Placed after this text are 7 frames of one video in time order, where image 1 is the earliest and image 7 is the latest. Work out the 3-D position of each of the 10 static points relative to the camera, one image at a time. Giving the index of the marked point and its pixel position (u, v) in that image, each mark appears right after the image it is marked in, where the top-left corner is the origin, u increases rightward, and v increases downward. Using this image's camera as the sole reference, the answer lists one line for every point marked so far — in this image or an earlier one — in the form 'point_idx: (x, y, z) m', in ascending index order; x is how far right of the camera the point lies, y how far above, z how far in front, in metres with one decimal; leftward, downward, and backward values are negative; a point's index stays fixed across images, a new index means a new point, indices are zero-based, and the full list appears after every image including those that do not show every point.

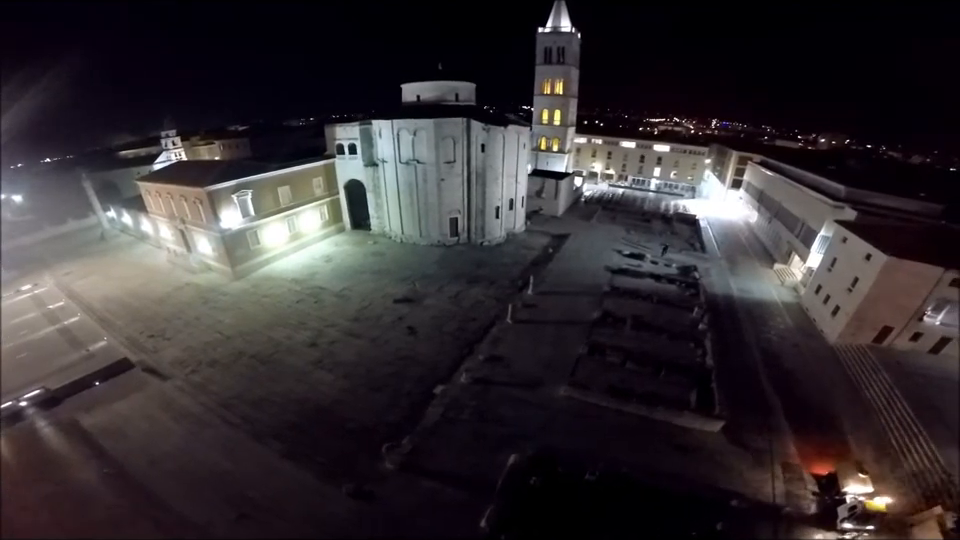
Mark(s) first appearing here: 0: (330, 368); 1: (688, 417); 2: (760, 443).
0: (-7.3, -4.8, +19.5) m
1: (+7.9, -5.7, +15.1) m
2: (+10.4, -6.5, +14.5) m
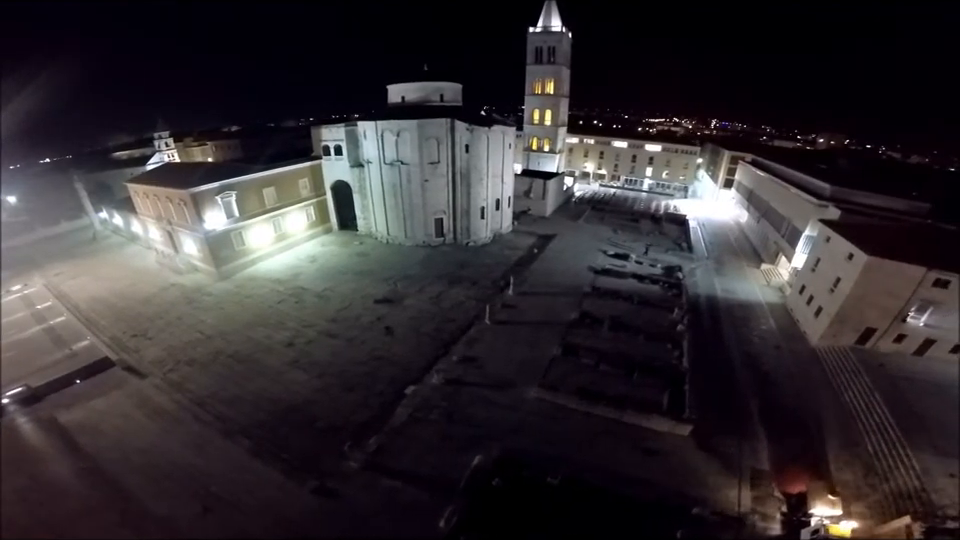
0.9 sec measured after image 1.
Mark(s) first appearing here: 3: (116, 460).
0: (-8.6, -4.8, +19.5) m
1: (+6.6, -5.7, +14.9) m
2: (+9.1, -6.5, +14.2) m
3: (-14.4, -7.4, +15.7) m
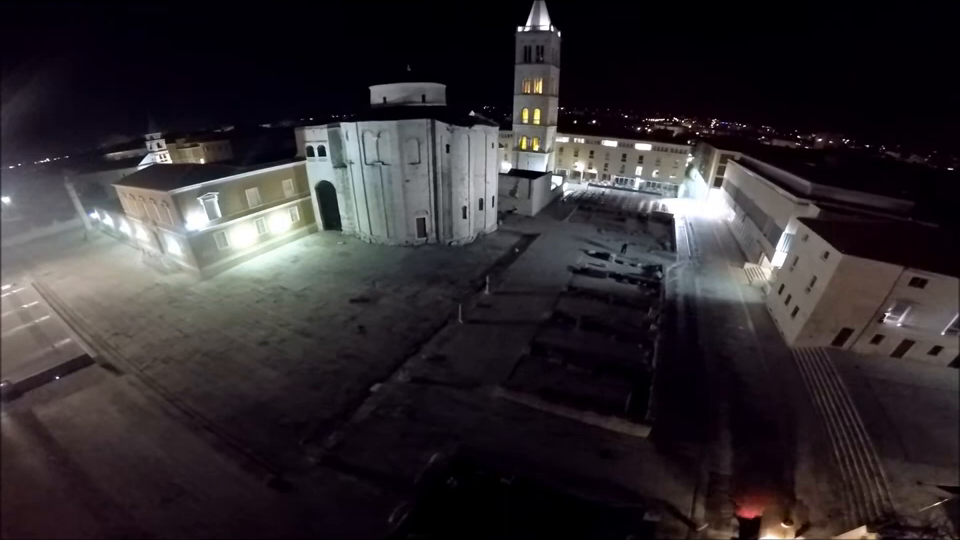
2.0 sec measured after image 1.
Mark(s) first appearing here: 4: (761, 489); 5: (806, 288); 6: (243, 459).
0: (-10.1, -4.7, +19.5) m
1: (+5.1, -5.7, +14.7) m
2: (+7.5, -6.5, +14.0) m
3: (-15.9, -7.3, +15.8) m
4: (+9.1, -7.2, +12.5) m
5: (+15.6, -0.9, +18.7) m
6: (-8.8, -7.0, +14.8) m
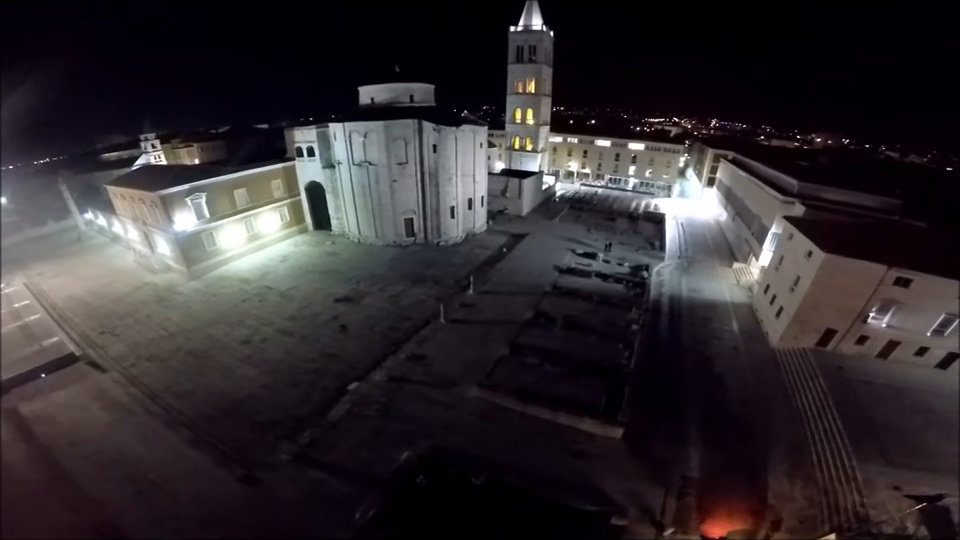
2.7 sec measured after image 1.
0: (-11.1, -4.7, +19.5) m
1: (+4.0, -5.6, +14.6) m
2: (+6.5, -6.4, +13.9) m
3: (-17.0, -7.3, +15.8) m
4: (+8.0, -7.2, +12.4) m
5: (+14.6, -0.8, +18.5) m
6: (-9.8, -6.9, +14.8) m
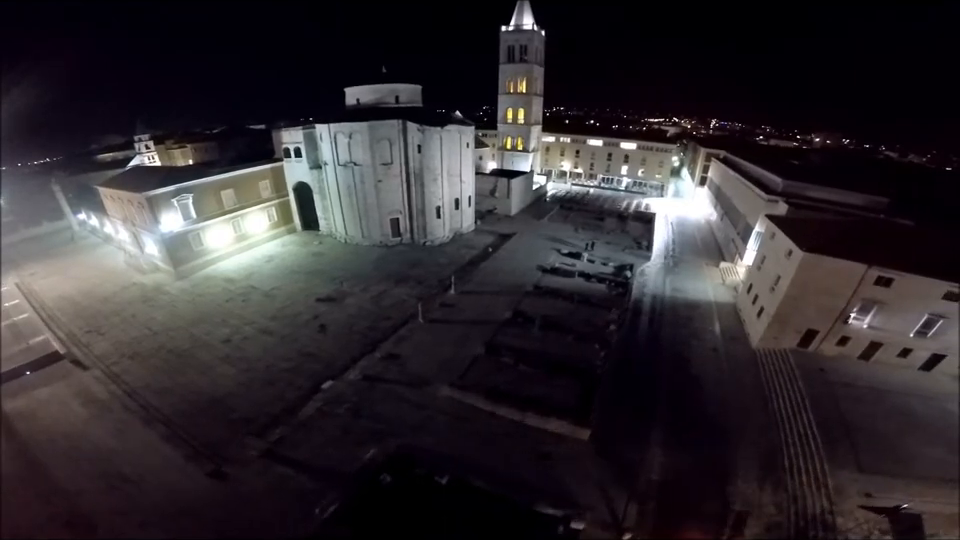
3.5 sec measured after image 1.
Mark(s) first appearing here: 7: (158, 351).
0: (-12.3, -4.7, +19.5) m
1: (+2.8, -5.6, +14.5) m
2: (+5.3, -6.4, +13.7) m
3: (-18.2, -7.3, +15.9) m
4: (+6.8, -7.1, +12.2) m
5: (+13.4, -0.8, +18.3) m
6: (-11.0, -6.9, +14.8) m
7: (-17.0, -4.4, +20.7) m
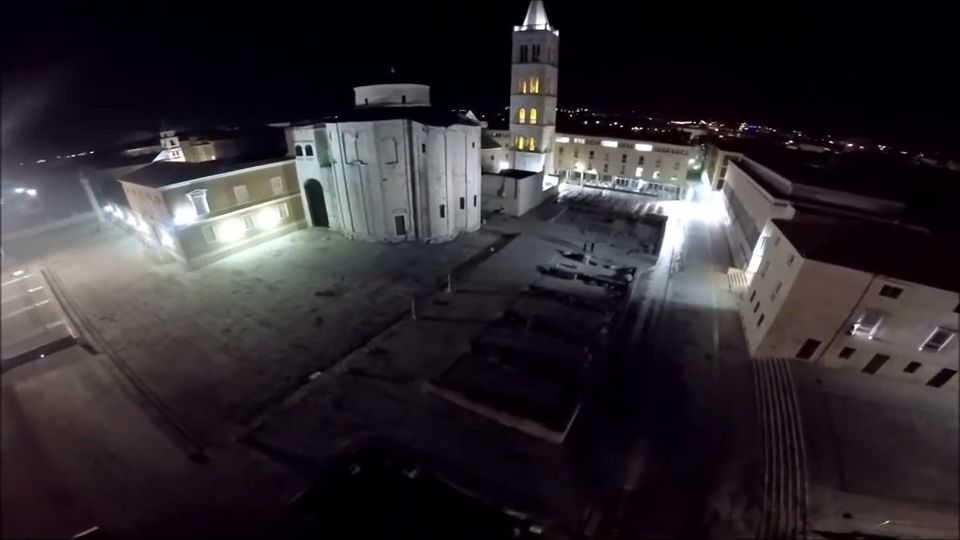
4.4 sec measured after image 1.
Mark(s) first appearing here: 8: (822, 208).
0: (-12.8, -4.3, +20.1) m
1: (+1.9, -5.5, +14.2) m
2: (+4.3, -6.4, +13.3) m
3: (-19.0, -6.7, +16.9) m
4: (+5.7, -7.2, +11.7) m
5: (+12.9, -1.1, +17.5) m
6: (-11.9, -6.5, +15.3) m
7: (-17.5, -3.9, +21.6) m
8: (+17.2, +3.1, +19.9) m
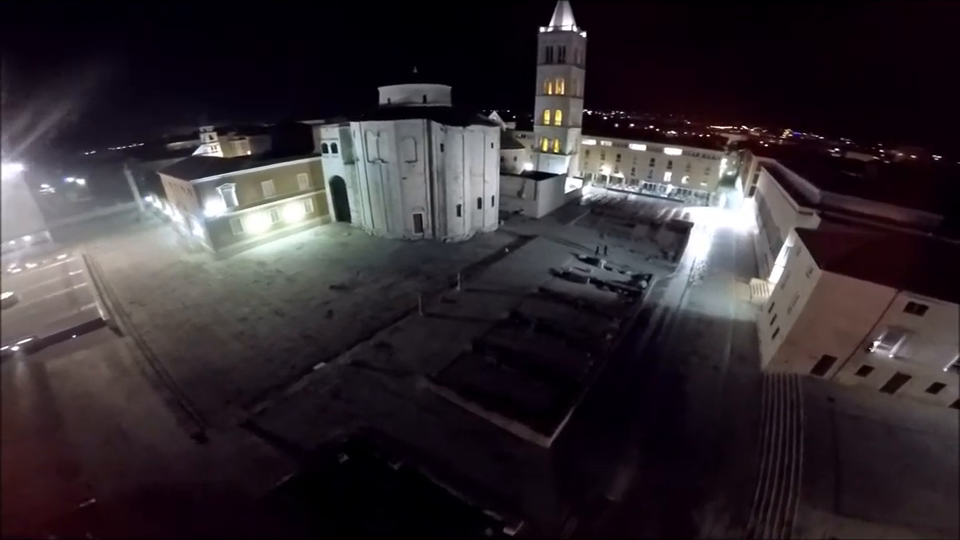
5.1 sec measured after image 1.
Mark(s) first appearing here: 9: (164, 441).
0: (-12.7, -3.7, +21.1) m
1: (+1.5, -5.5, +14.0) m
2: (+3.8, -6.5, +13.0) m
3: (-19.2, -5.8, +18.3) m
4: (+5.0, -7.3, +11.2) m
5: (+12.9, -1.5, +16.4) m
6: (-12.2, -6.0, +16.2) m
7: (-17.2, -3.2, +22.9) m
8: (+17.5, +2.4, +18.5) m
9: (-11.7, -6.5, +14.8) m
